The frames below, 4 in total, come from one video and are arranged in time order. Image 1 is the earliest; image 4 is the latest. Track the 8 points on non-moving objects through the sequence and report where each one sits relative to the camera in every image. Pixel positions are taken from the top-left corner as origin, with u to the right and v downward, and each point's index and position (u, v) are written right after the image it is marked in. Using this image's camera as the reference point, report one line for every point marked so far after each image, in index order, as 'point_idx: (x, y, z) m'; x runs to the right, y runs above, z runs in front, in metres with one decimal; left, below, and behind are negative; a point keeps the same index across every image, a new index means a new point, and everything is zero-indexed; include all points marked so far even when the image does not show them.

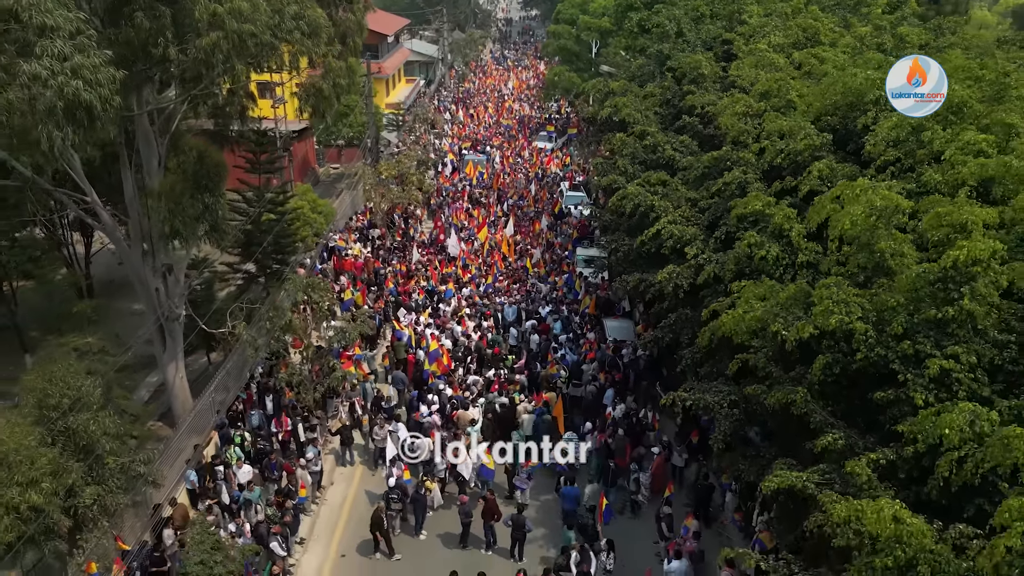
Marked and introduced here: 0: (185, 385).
0: (-11.0, -3.3, +17.4) m
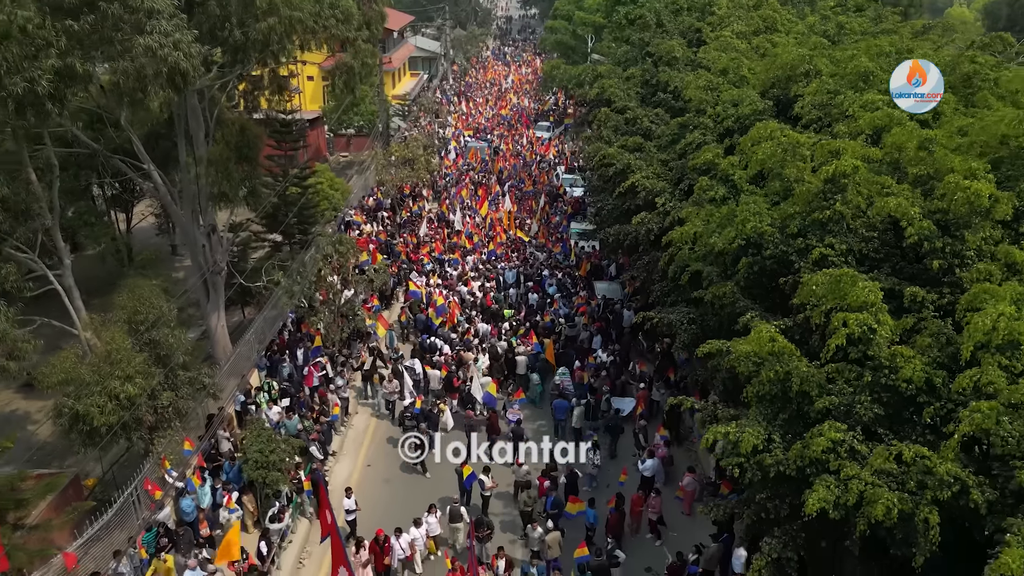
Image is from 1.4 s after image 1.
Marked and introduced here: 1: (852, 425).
0: (-11.0, -1.7, +19.9) m
1: (+5.0, -2.0, +7.7) m
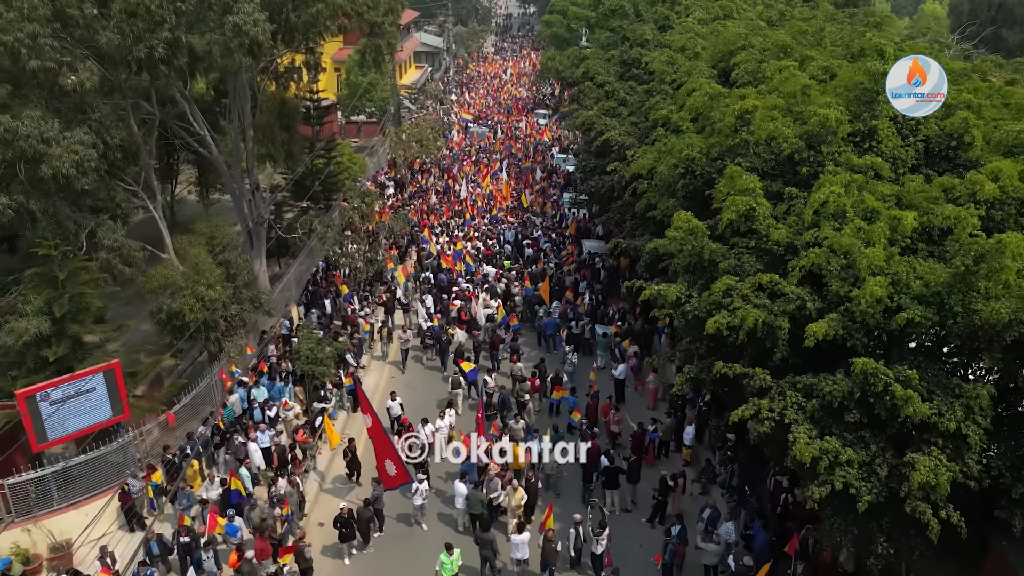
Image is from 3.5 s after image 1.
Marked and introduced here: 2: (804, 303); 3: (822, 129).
0: (-11.1, +0.5, +23.4) m
1: (+4.9, +0.3, +11.1) m
2: (+5.7, -0.3, +10.1) m
3: (+7.1, +3.6, +11.8) m
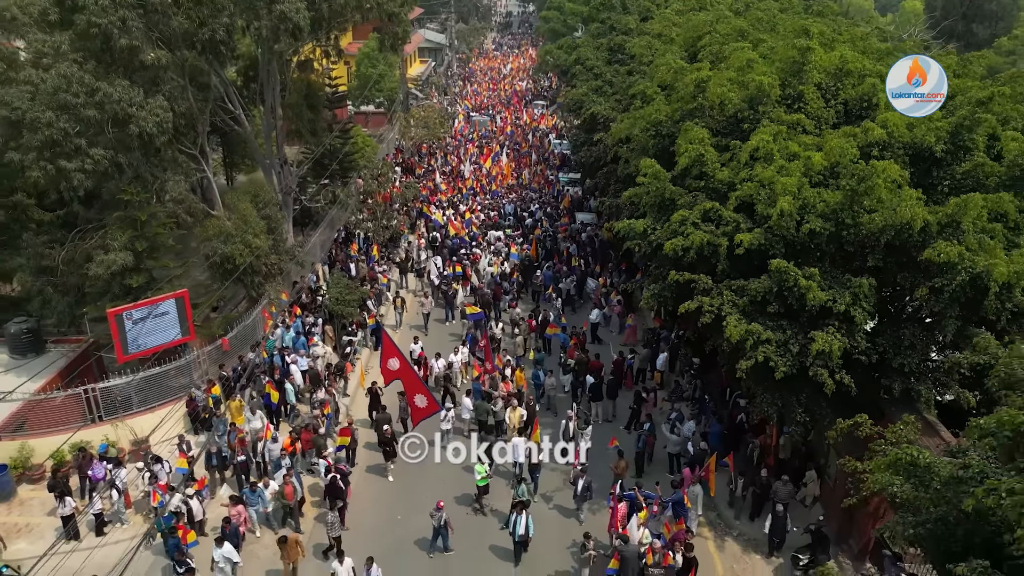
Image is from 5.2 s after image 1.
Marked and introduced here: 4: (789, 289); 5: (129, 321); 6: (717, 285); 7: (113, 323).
0: (-11.1, +2.4, +26.3) m
1: (+4.9, +2.1, +14.0) m
2: (+5.7, +1.6, +13.0) m
3: (+7.1, +5.5, +14.6) m
4: (+6.5, 0.0, +12.0) m
5: (-11.7, -1.0, +15.8) m
6: (+5.2, +0.1, +13.2) m
7: (-11.9, -1.0, +15.4) m
